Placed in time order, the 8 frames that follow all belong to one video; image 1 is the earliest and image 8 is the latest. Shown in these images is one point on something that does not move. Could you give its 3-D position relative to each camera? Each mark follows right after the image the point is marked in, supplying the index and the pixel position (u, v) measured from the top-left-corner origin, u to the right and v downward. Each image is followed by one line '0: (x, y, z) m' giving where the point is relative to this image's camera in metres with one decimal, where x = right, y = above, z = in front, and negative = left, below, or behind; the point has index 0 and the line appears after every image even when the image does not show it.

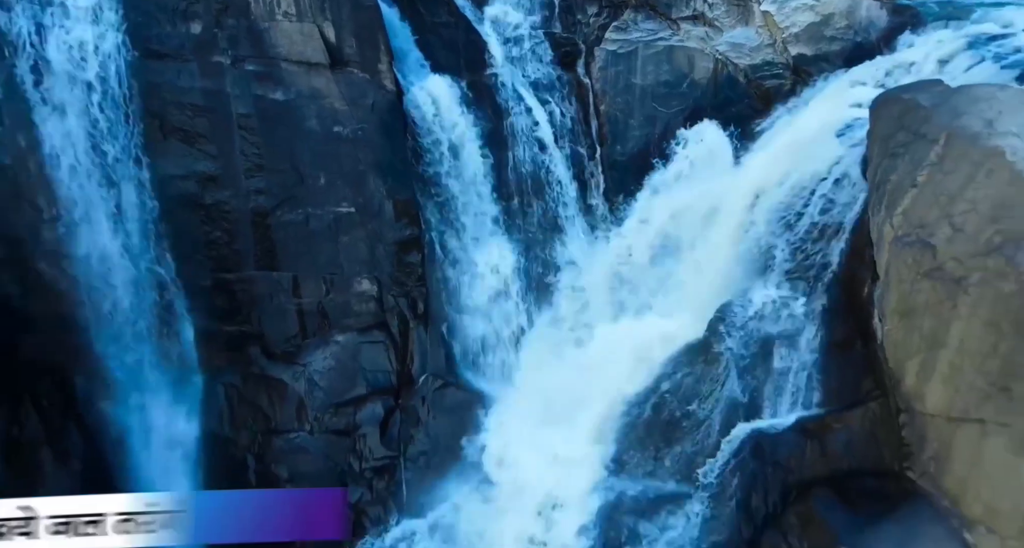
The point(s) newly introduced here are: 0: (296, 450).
0: (-1.8, -1.4, +4.9) m
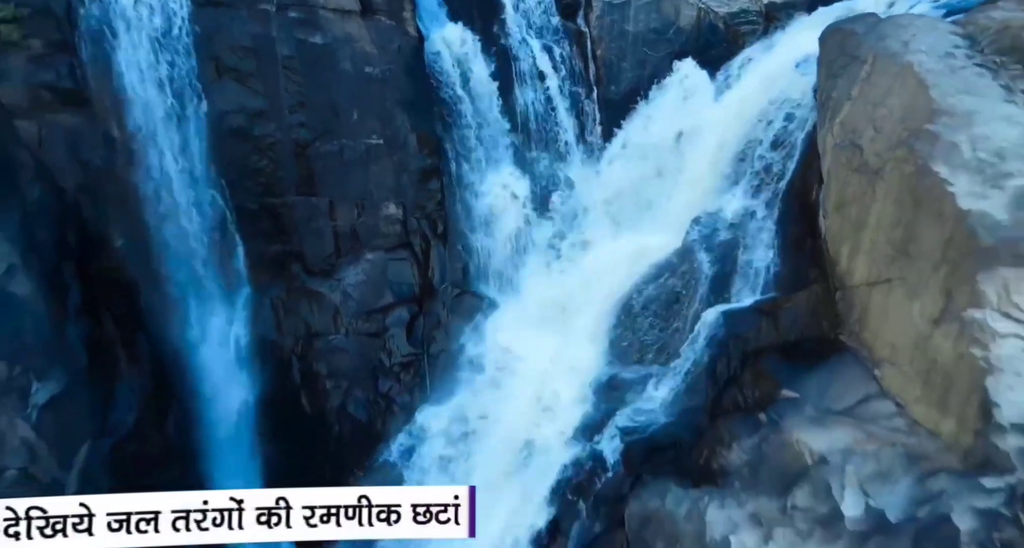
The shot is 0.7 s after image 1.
0: (-1.7, -0.7, +5.7) m
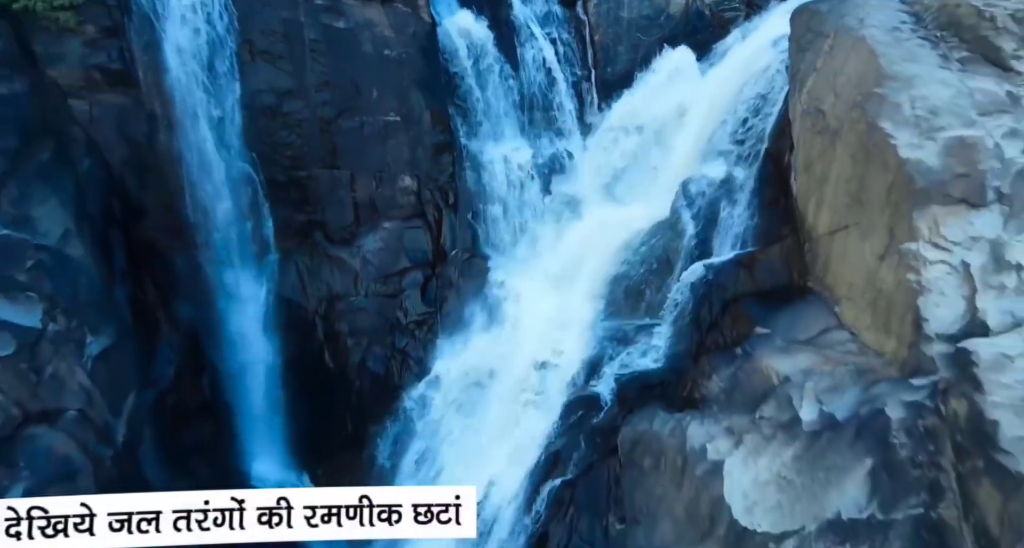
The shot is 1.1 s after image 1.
0: (-1.6, -0.3, +6.2) m
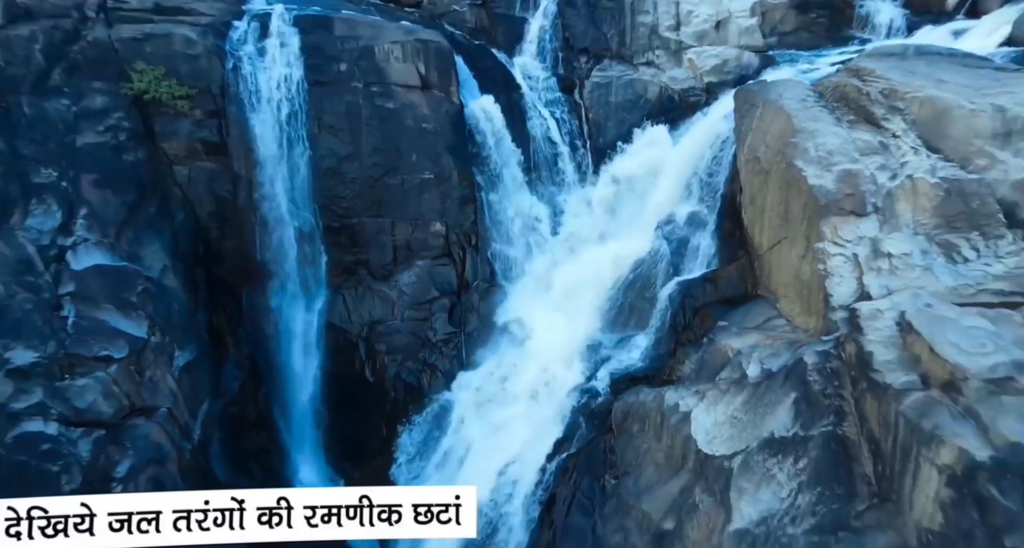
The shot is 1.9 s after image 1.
0: (-1.5, -0.7, +7.5) m
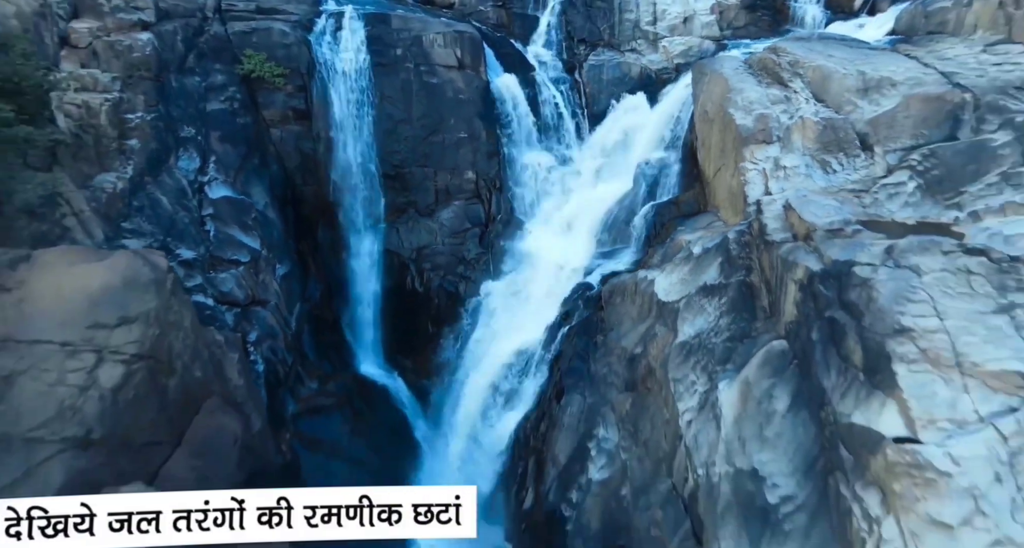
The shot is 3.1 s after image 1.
0: (-1.2, +0.4, +9.8) m
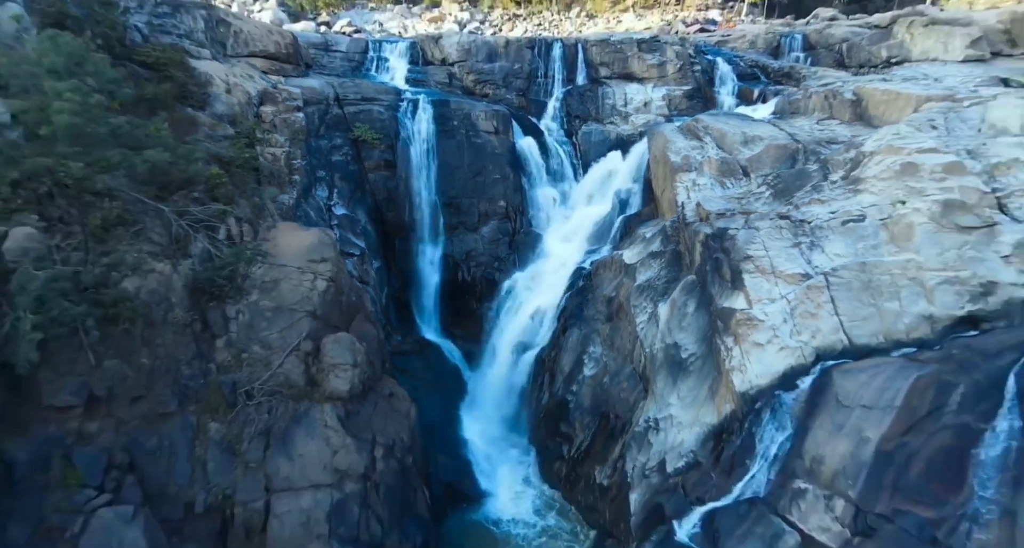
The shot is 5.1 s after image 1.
0: (-0.8, +0.4, +14.2) m
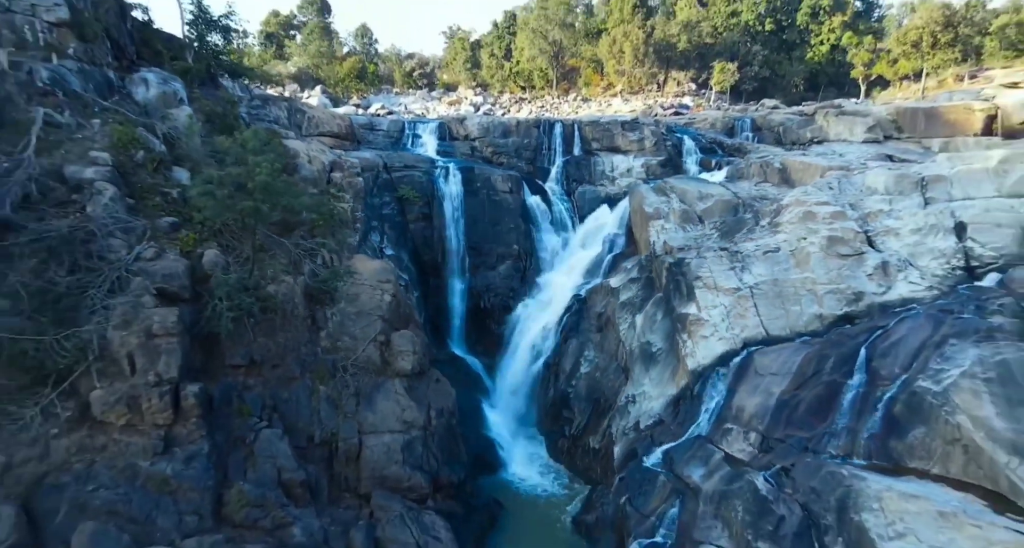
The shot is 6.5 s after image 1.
0: (-0.5, -0.5, +17.8) m
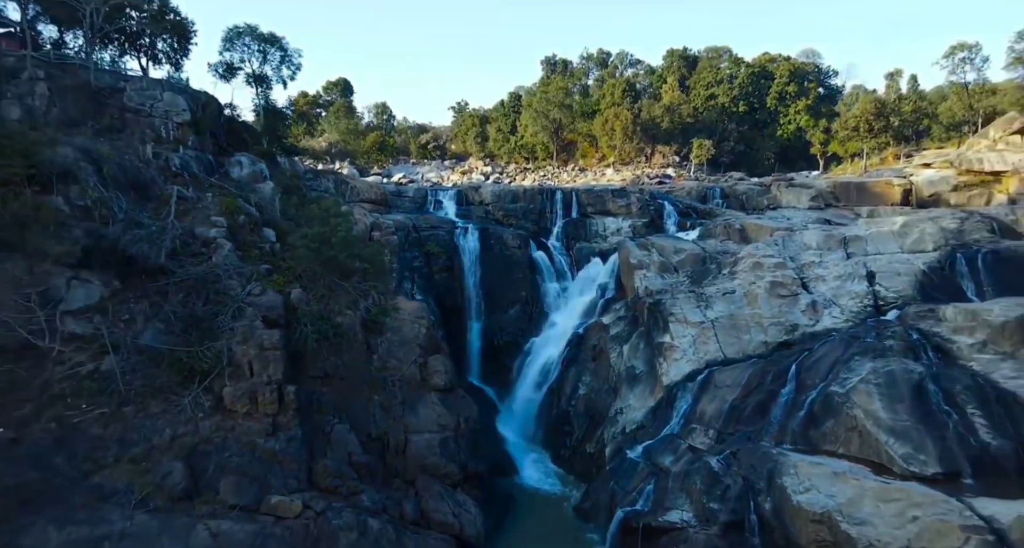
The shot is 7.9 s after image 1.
0: (-0.2, -2.0, +20.9) m
